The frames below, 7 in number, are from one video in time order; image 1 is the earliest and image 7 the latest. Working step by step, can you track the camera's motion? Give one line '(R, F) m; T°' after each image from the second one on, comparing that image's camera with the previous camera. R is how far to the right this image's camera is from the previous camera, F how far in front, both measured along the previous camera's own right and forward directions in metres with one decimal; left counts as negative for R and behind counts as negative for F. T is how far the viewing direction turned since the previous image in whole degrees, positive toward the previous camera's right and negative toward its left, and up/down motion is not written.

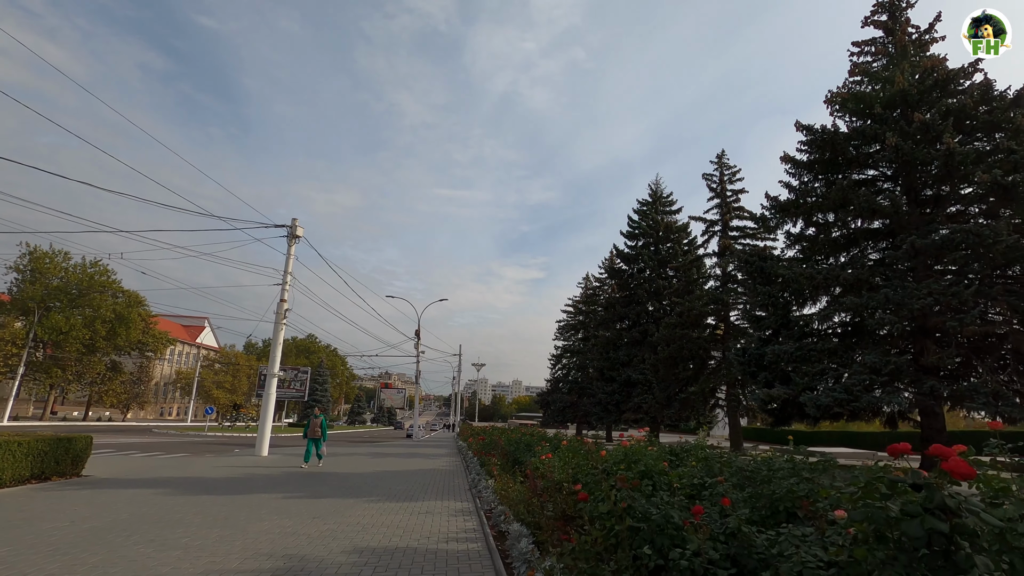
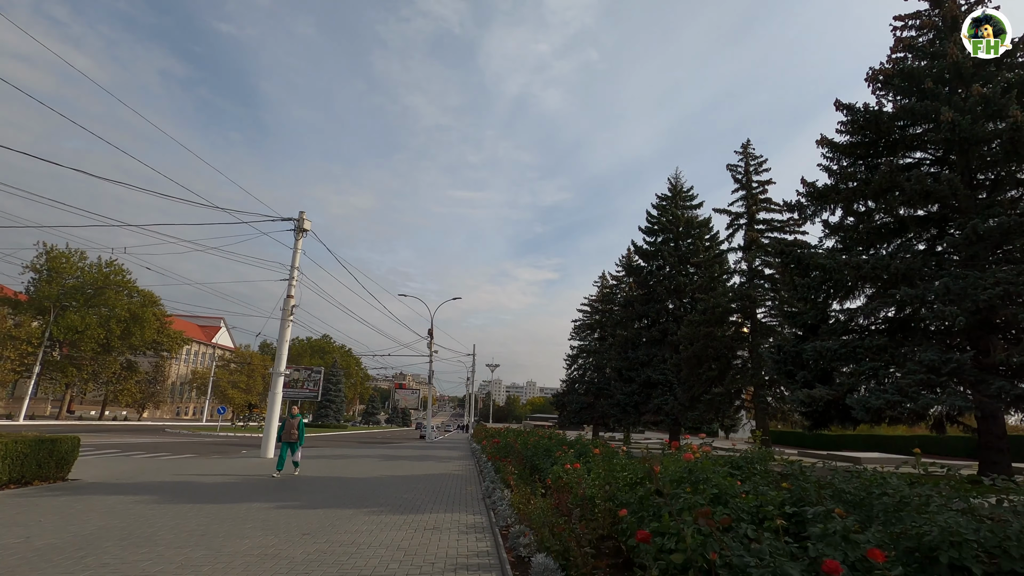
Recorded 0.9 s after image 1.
(-0.1, +1.0) m; -1°
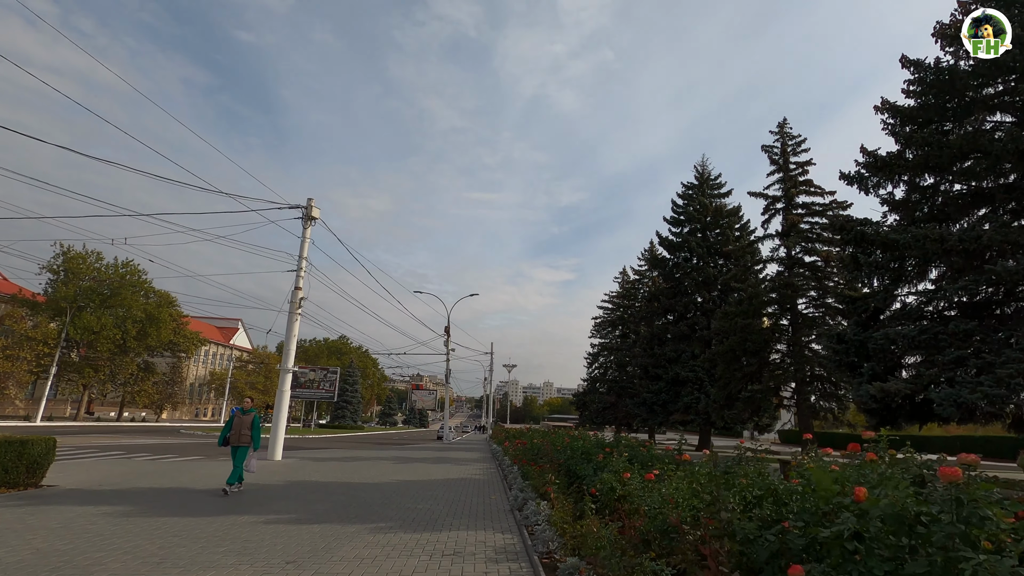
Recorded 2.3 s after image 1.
(-0.2, +1.5) m; -2°
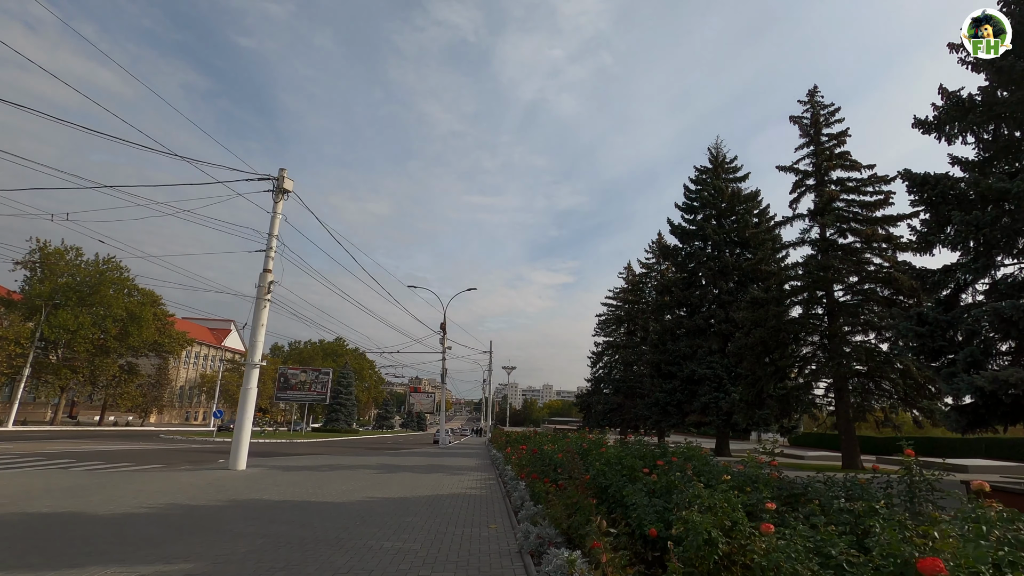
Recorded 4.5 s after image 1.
(-0.1, +2.5) m; 0°
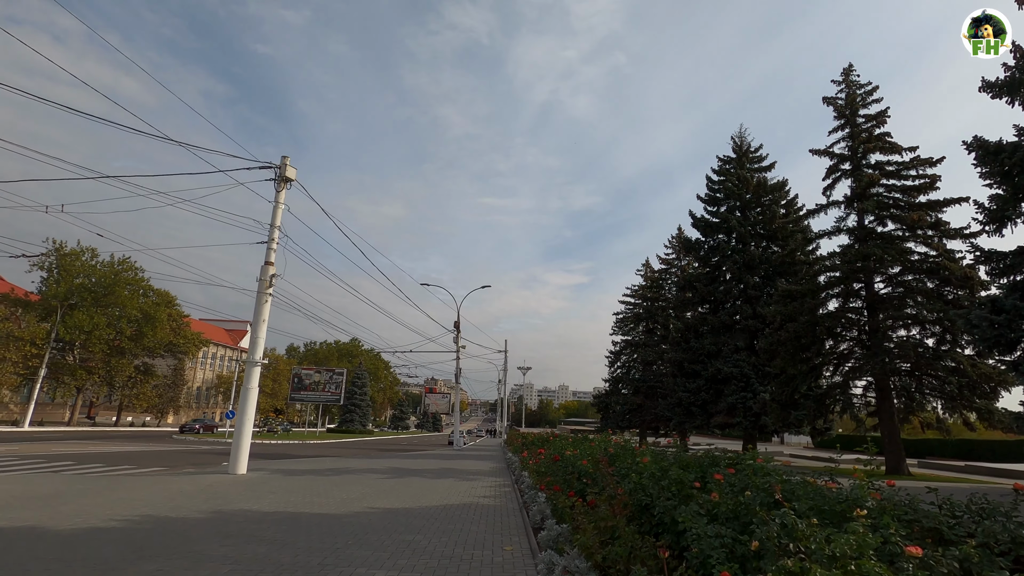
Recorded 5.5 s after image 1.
(0.0, +1.1) m; -2°
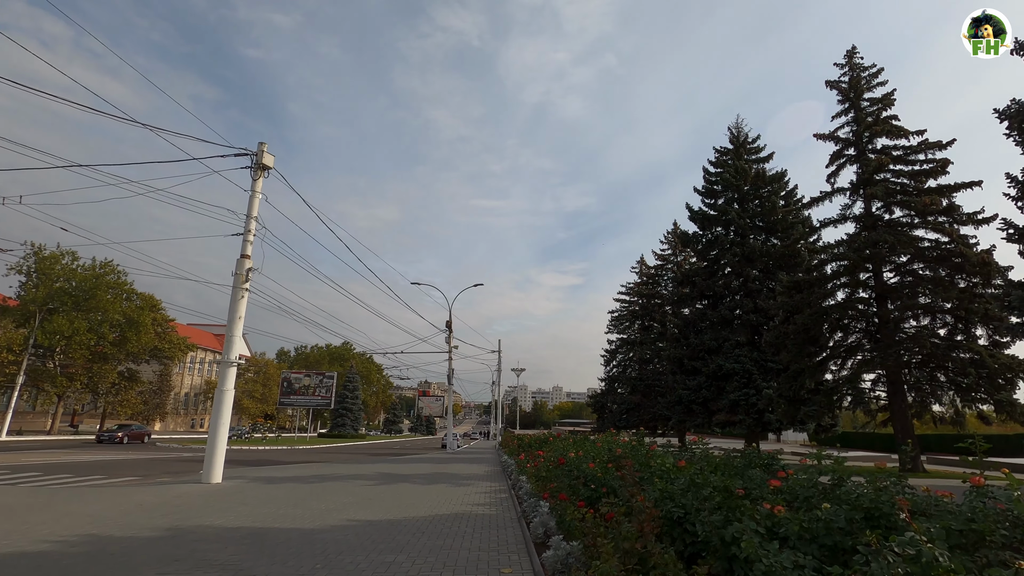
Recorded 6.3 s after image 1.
(0.0, +0.9) m; +1°
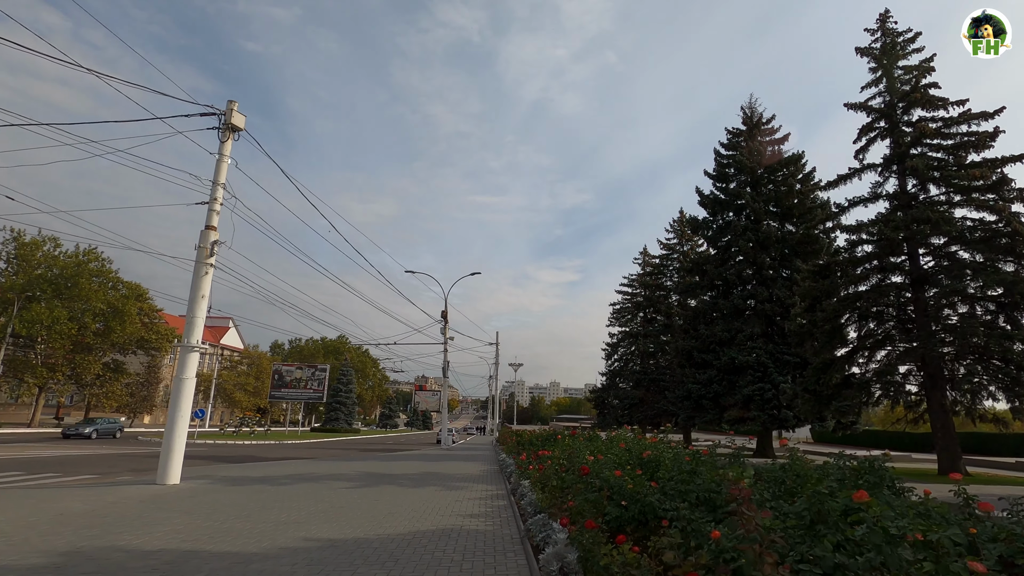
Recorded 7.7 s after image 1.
(-0.1, +1.7) m; 0°
